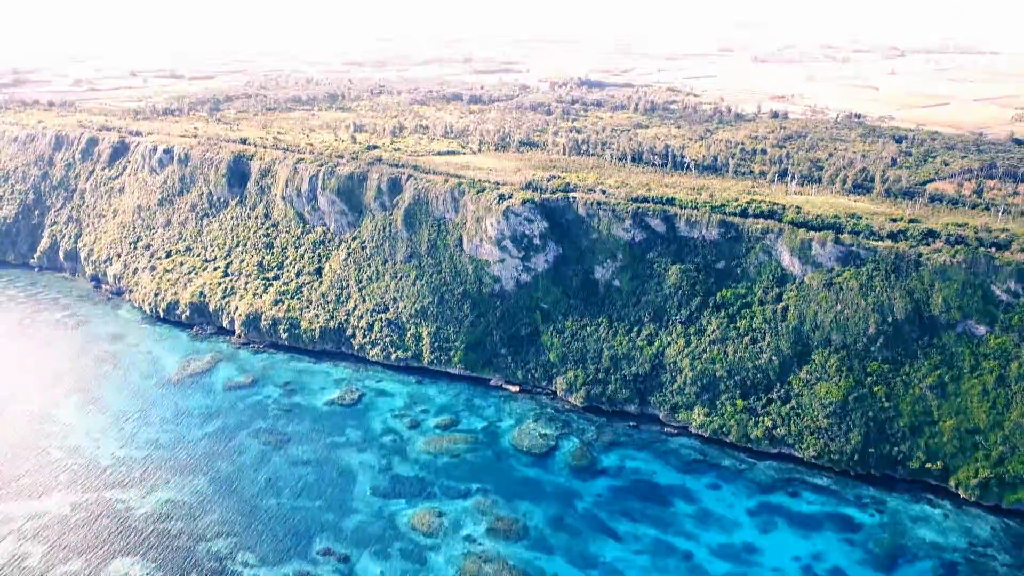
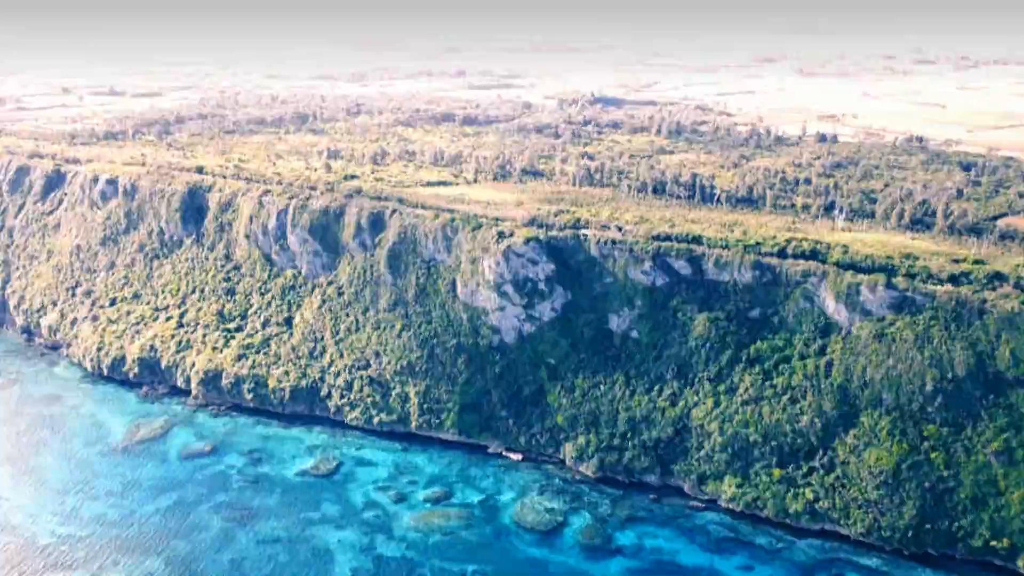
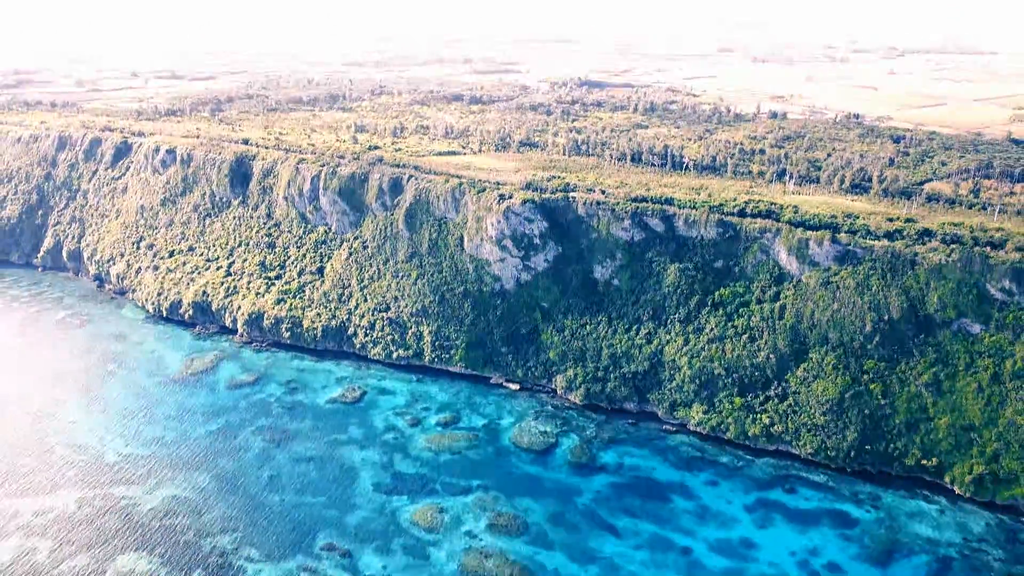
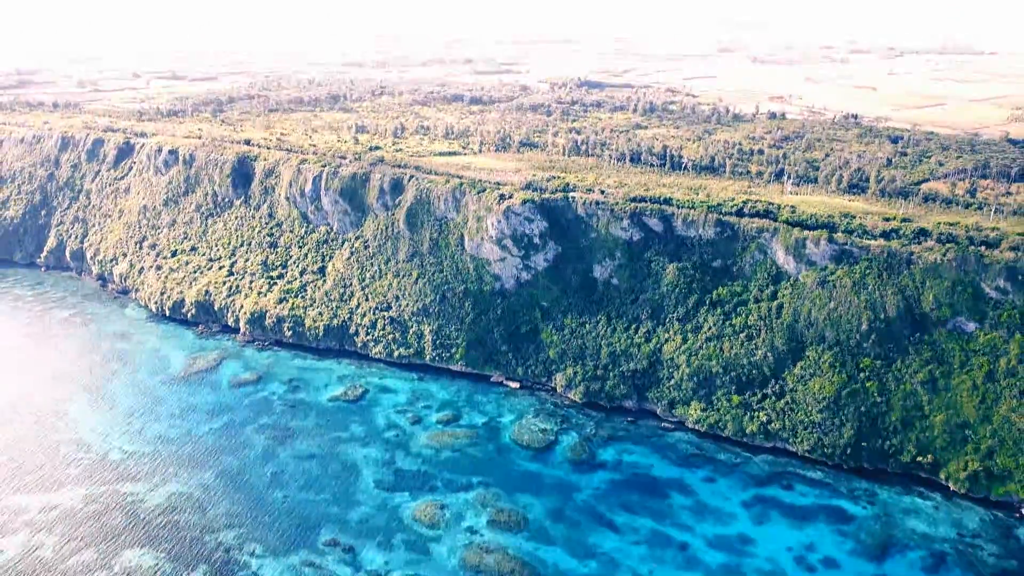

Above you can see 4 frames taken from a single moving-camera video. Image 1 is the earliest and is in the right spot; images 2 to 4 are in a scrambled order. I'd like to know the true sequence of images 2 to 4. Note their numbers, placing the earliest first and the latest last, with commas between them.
3, 4, 2
